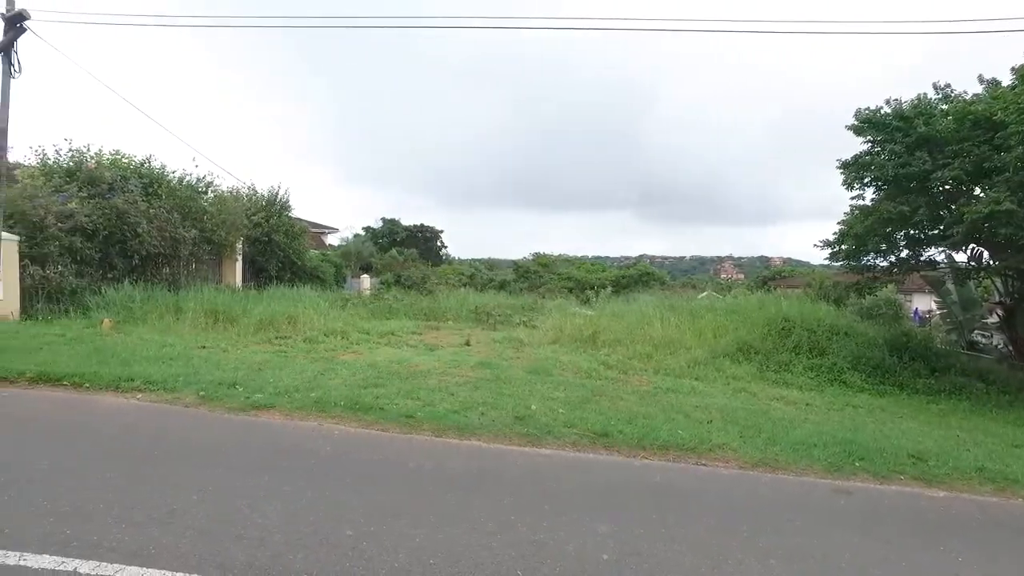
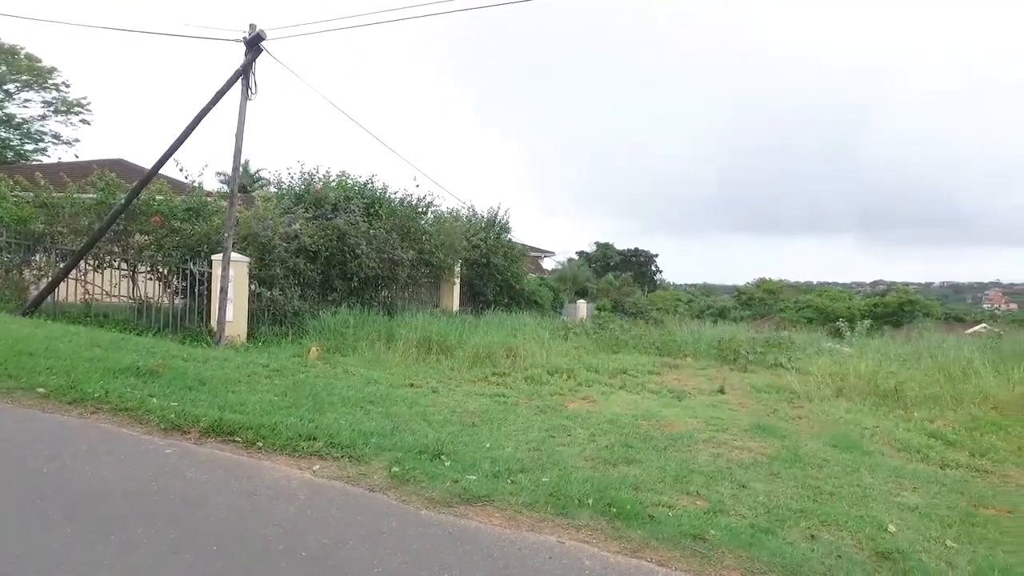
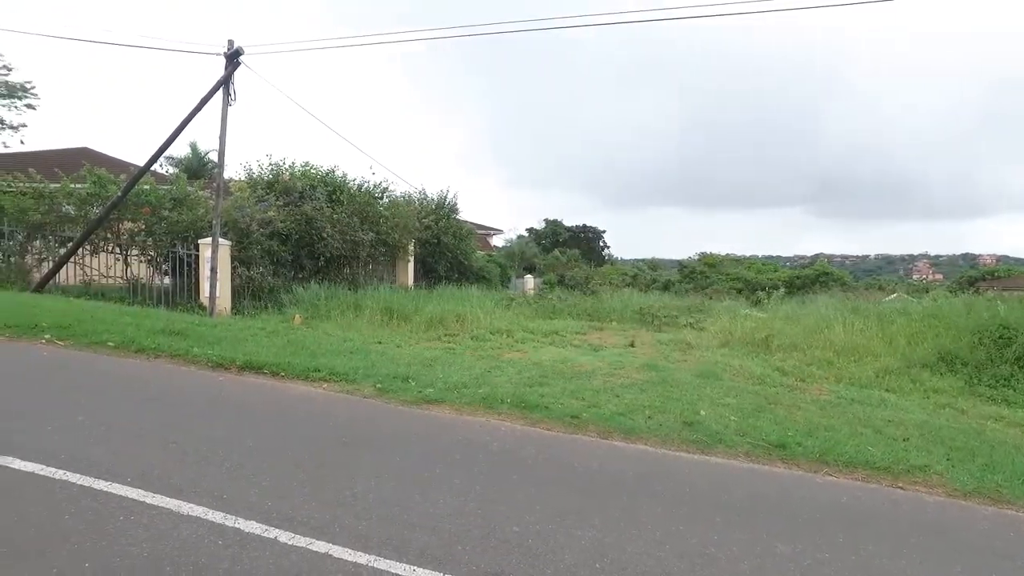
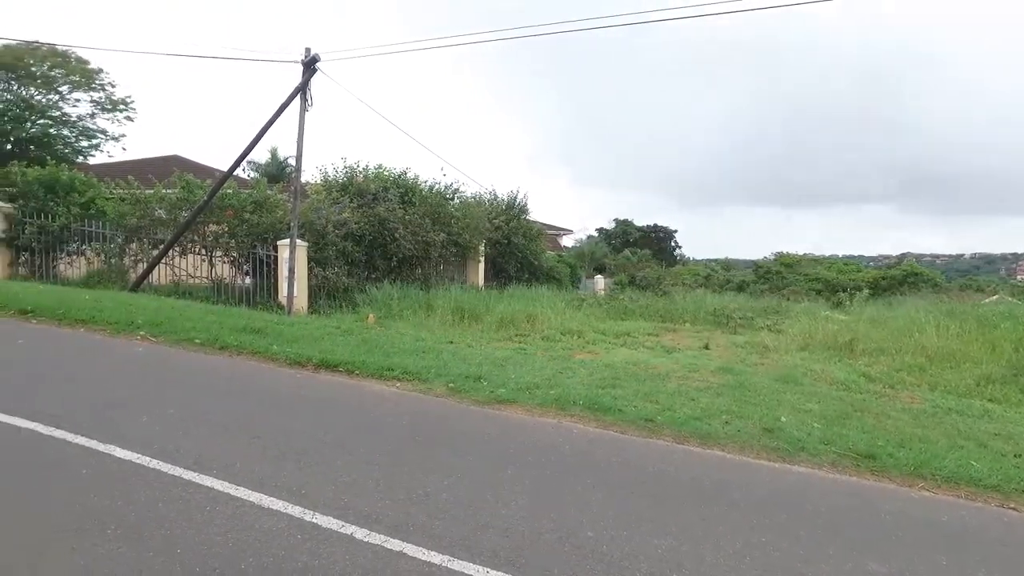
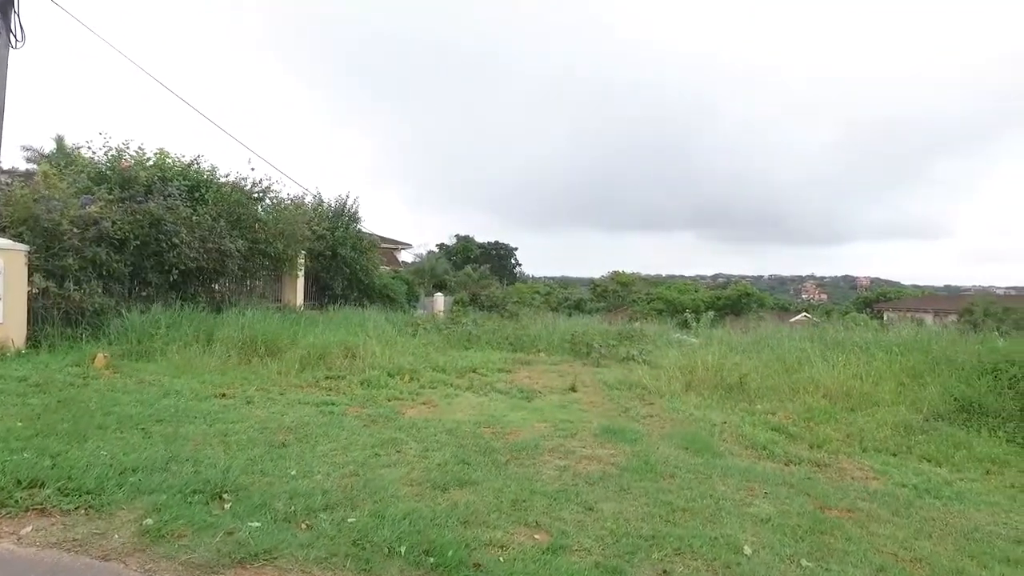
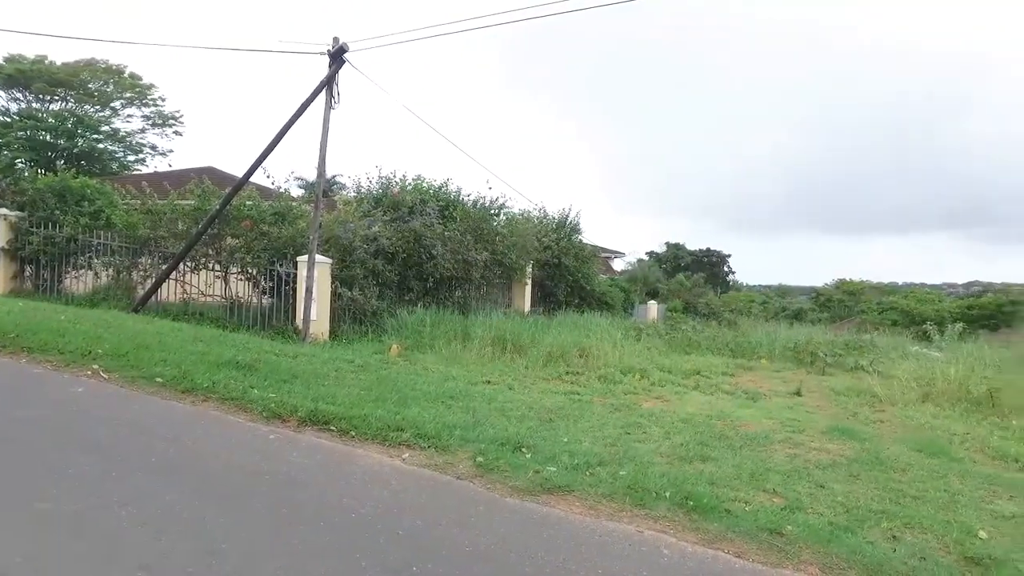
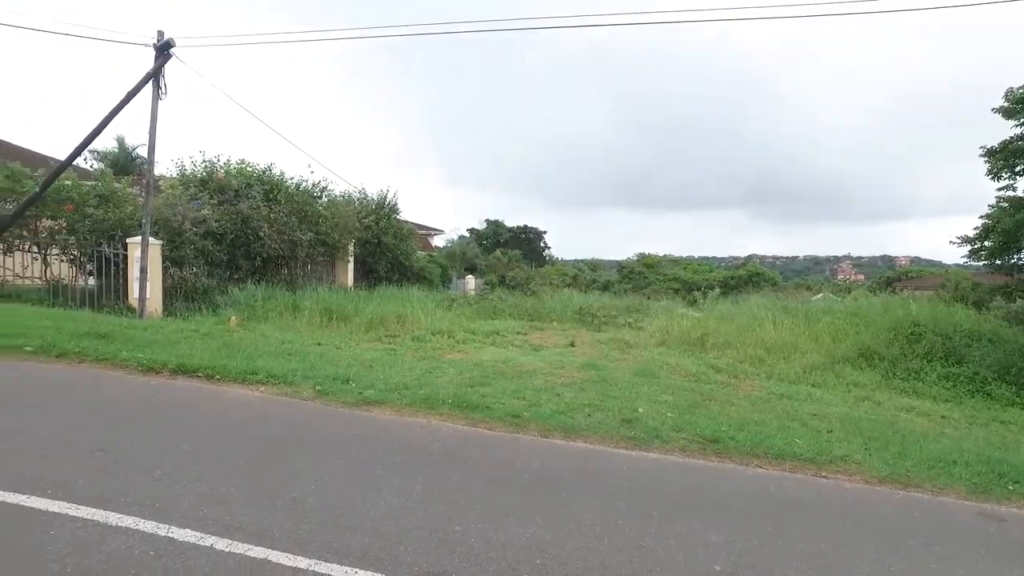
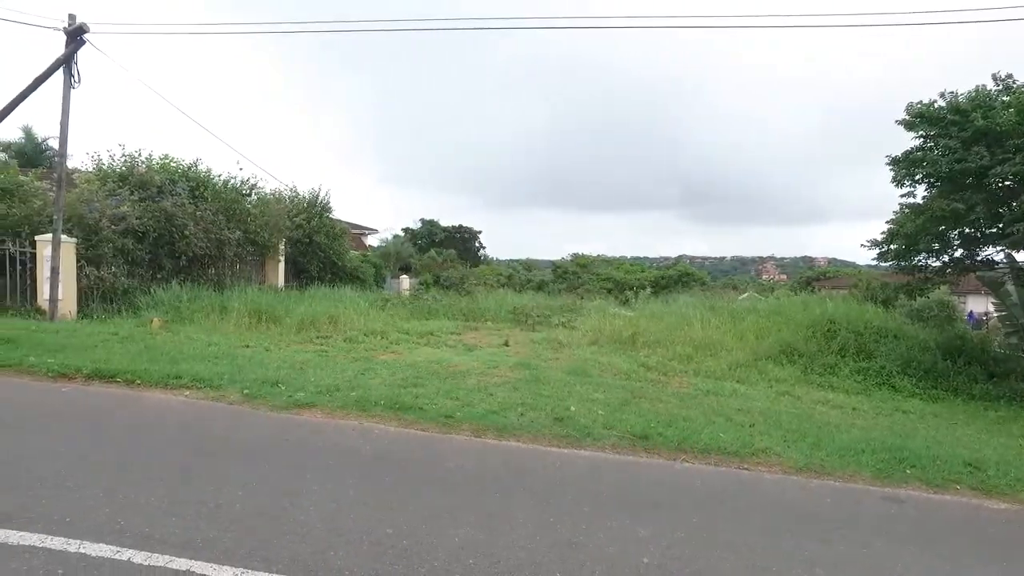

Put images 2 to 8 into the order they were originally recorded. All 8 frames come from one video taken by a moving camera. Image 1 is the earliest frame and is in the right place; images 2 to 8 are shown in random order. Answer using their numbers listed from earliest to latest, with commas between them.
8, 7, 3, 4, 6, 2, 5
